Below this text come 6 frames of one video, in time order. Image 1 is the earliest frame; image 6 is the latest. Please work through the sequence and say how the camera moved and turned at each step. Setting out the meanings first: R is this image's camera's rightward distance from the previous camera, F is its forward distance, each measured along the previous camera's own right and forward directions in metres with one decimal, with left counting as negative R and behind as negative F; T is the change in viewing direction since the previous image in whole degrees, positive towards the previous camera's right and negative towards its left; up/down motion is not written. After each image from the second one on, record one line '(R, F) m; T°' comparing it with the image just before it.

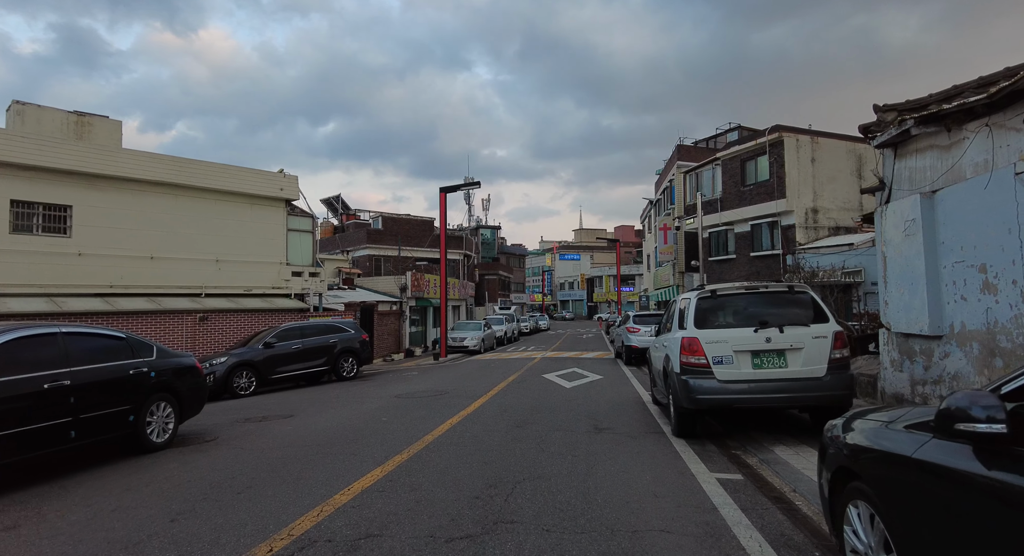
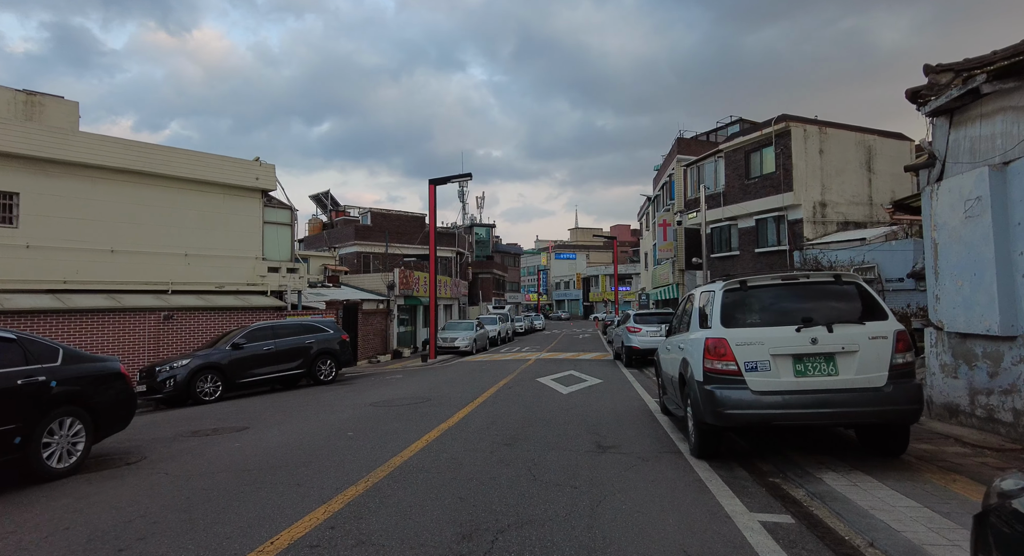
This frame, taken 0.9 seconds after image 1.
(+0.1, +1.2) m; +1°
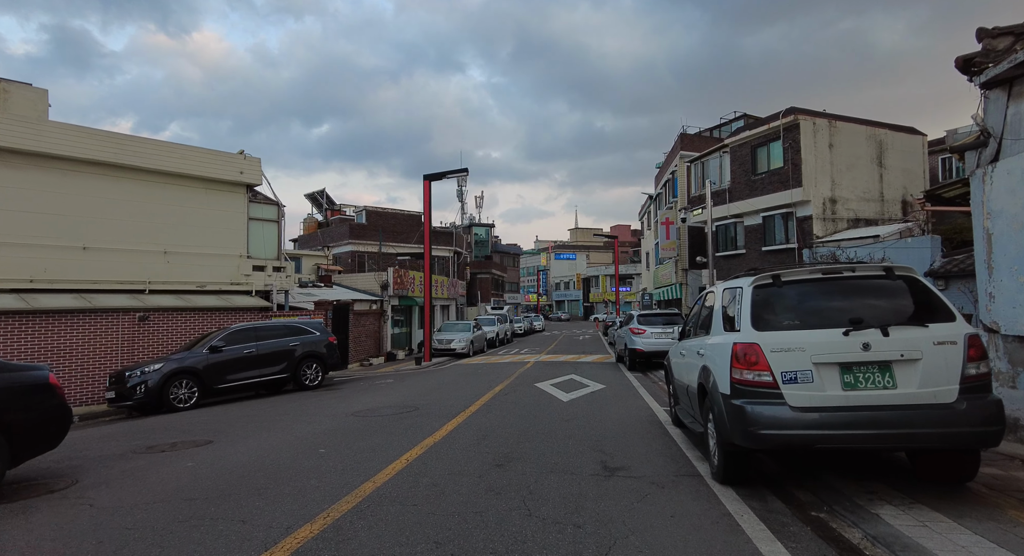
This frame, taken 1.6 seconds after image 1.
(+0.1, +0.8) m; 0°
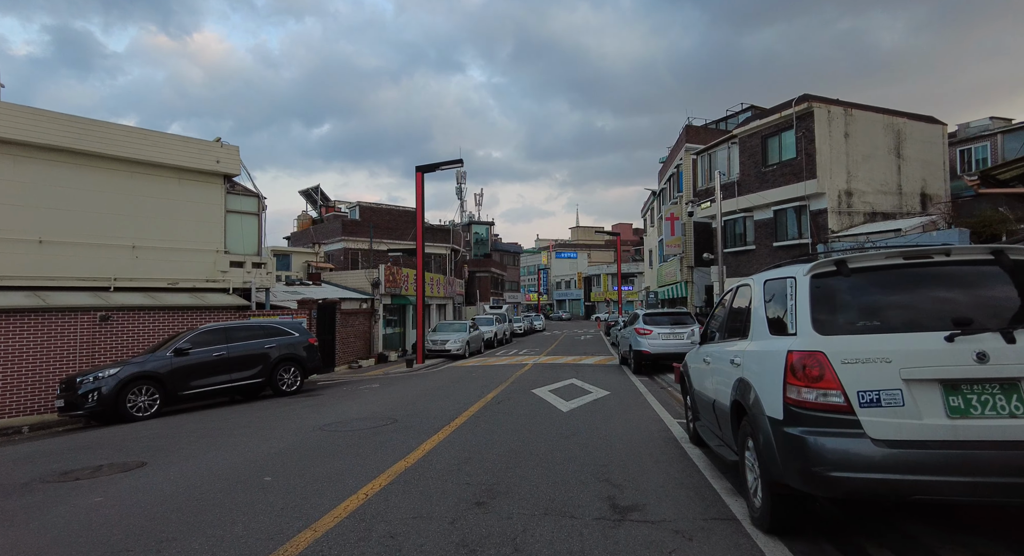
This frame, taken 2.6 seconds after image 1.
(+0.1, +1.1) m; 0°
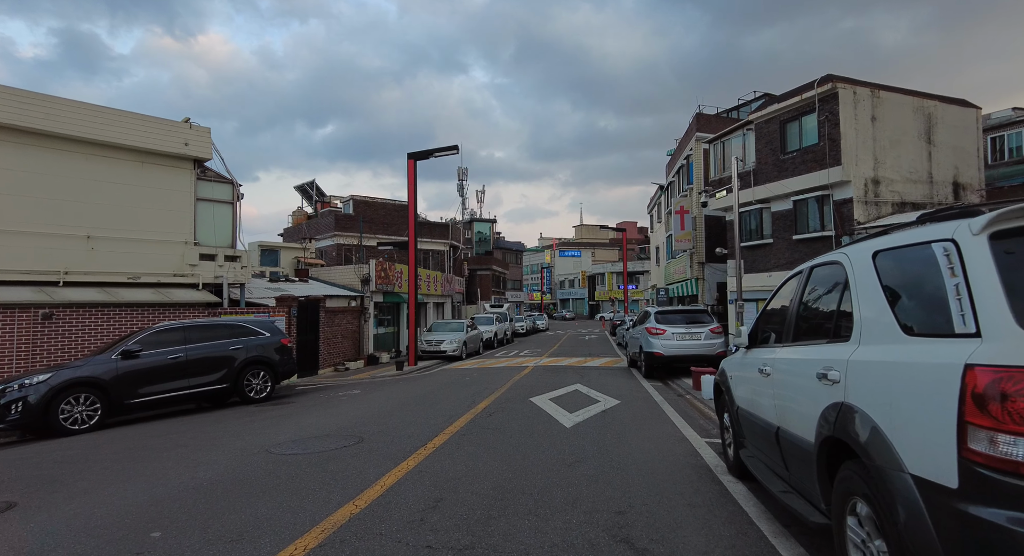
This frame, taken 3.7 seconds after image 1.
(+0.2, +1.5) m; 0°
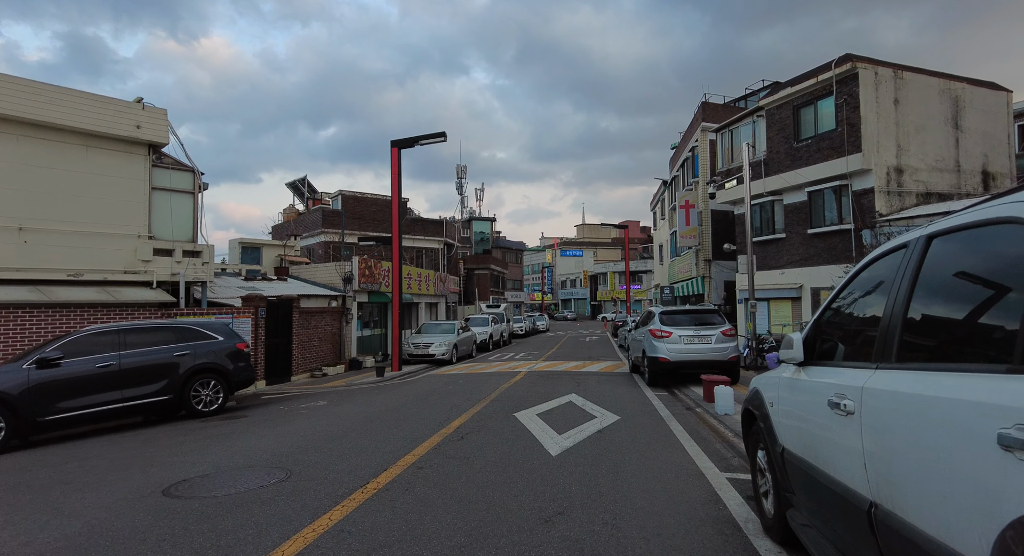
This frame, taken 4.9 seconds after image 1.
(+0.4, +1.4) m; 0°
